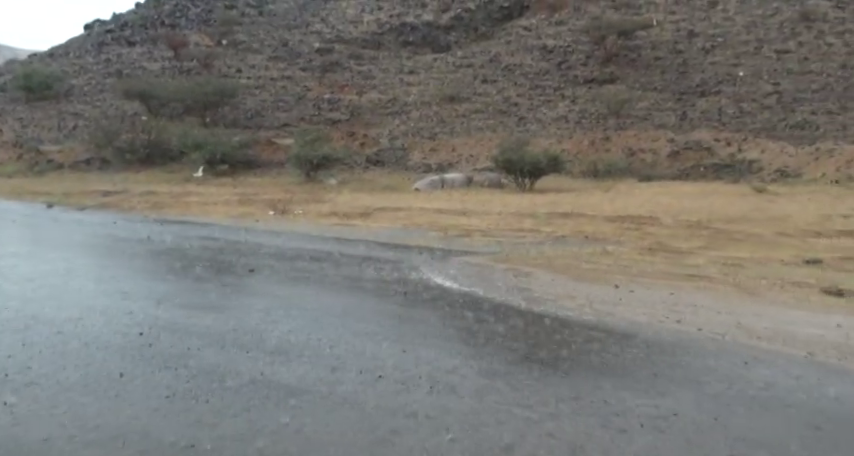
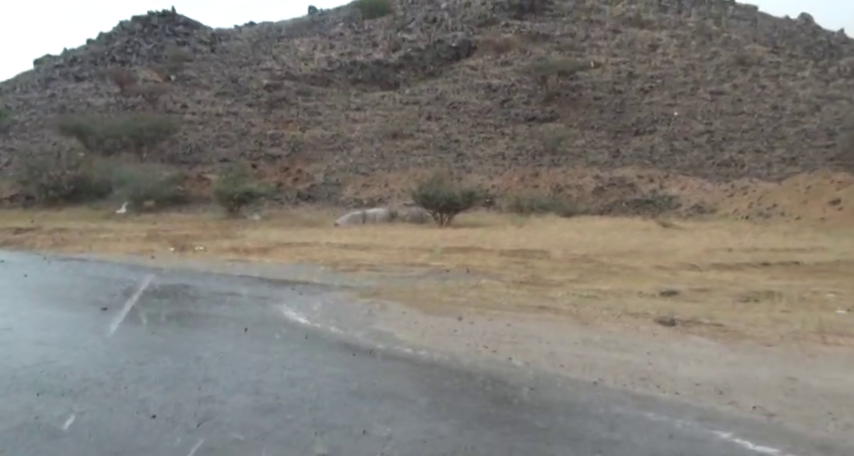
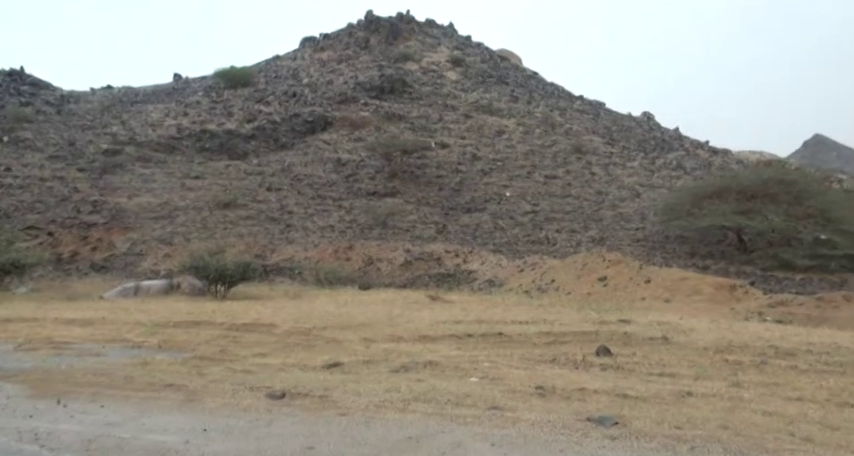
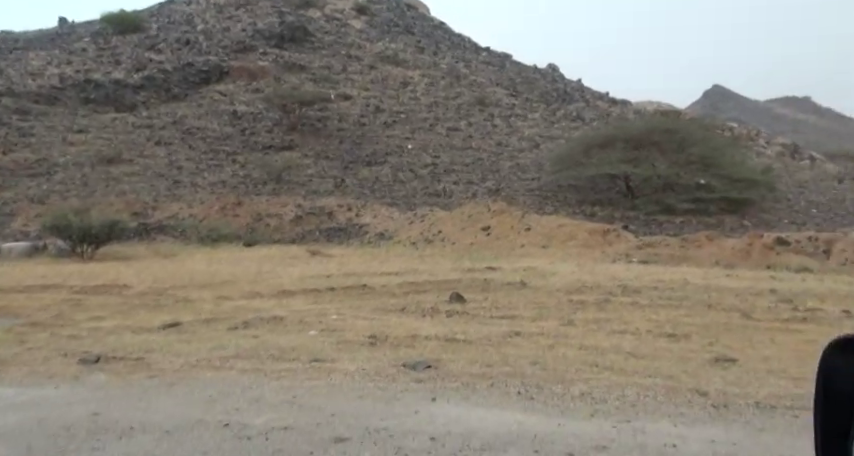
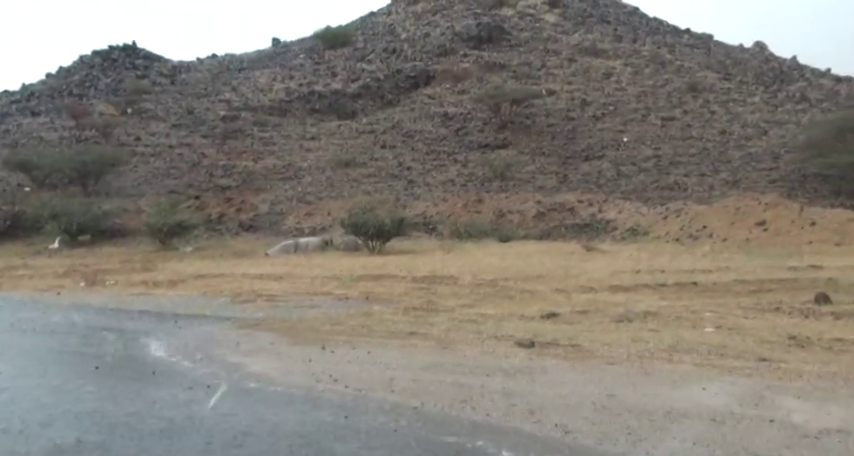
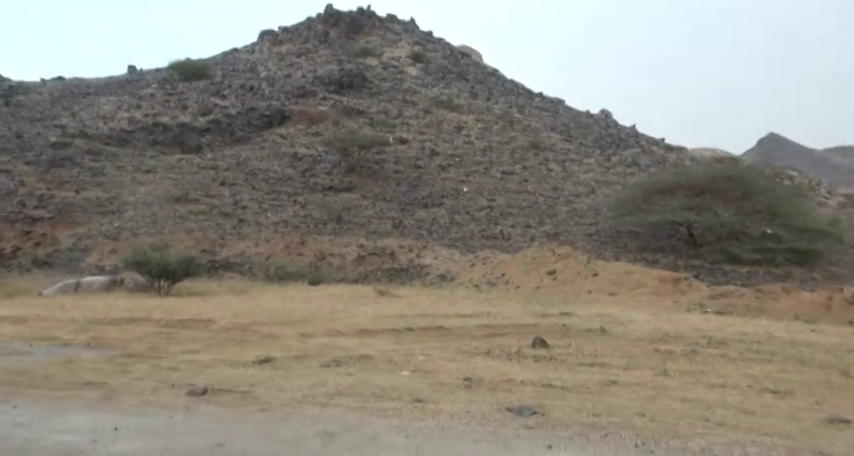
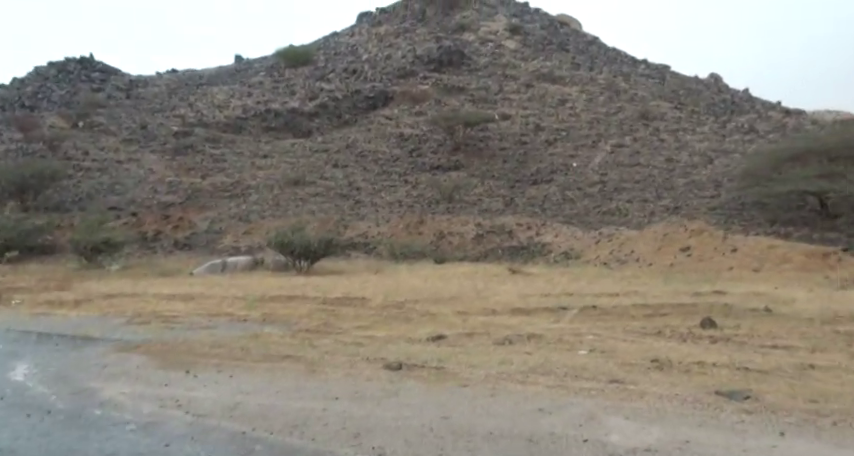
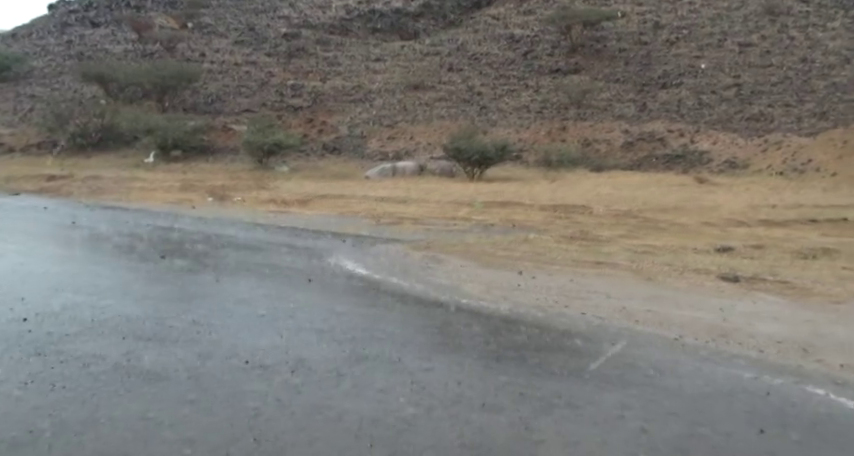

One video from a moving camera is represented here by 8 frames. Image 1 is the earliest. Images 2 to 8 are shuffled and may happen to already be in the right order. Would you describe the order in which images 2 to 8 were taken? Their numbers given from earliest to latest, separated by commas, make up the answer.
8, 2, 5, 7, 3, 6, 4
